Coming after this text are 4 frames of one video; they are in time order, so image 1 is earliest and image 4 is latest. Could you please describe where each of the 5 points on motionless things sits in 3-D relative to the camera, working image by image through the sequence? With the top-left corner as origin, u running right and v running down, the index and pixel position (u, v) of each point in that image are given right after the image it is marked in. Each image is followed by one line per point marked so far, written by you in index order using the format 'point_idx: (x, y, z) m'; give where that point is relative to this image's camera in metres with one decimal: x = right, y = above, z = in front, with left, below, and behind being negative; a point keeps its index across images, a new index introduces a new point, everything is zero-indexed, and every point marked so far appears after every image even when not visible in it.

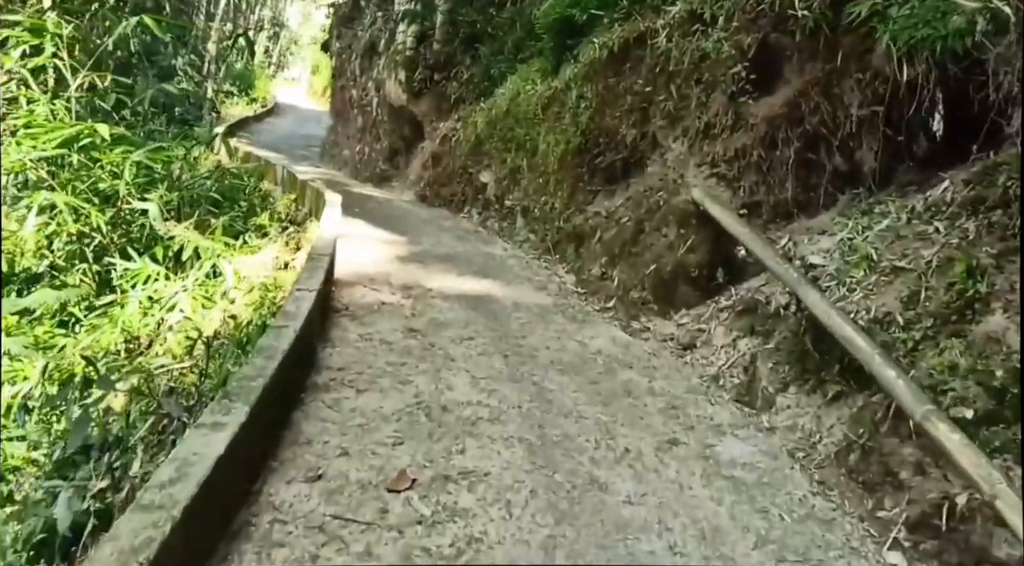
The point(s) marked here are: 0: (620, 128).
0: (+0.7, +1.0, +5.5) m
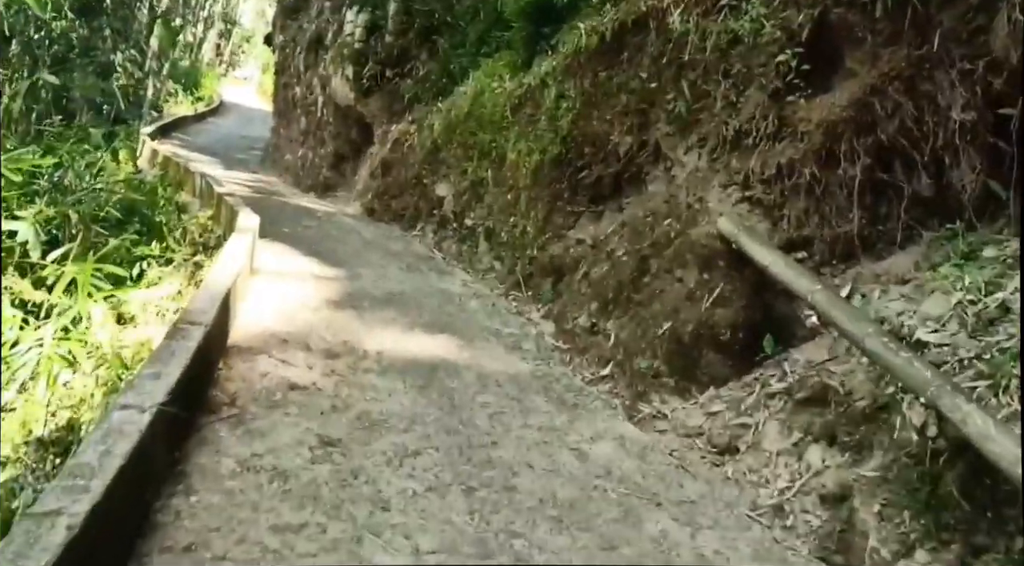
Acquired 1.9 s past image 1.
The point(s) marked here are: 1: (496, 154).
0: (+0.5, +0.8, +4.4) m
1: (-0.1, +0.9, +5.8) m
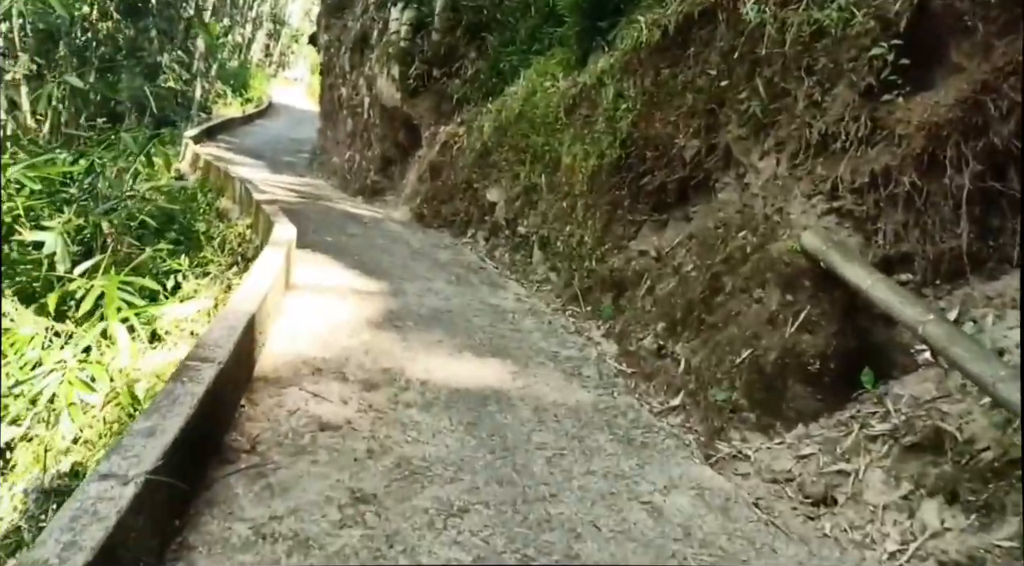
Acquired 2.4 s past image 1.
0: (+0.8, +0.7, +4.0) m
1: (+0.2, +0.8, +5.4) m
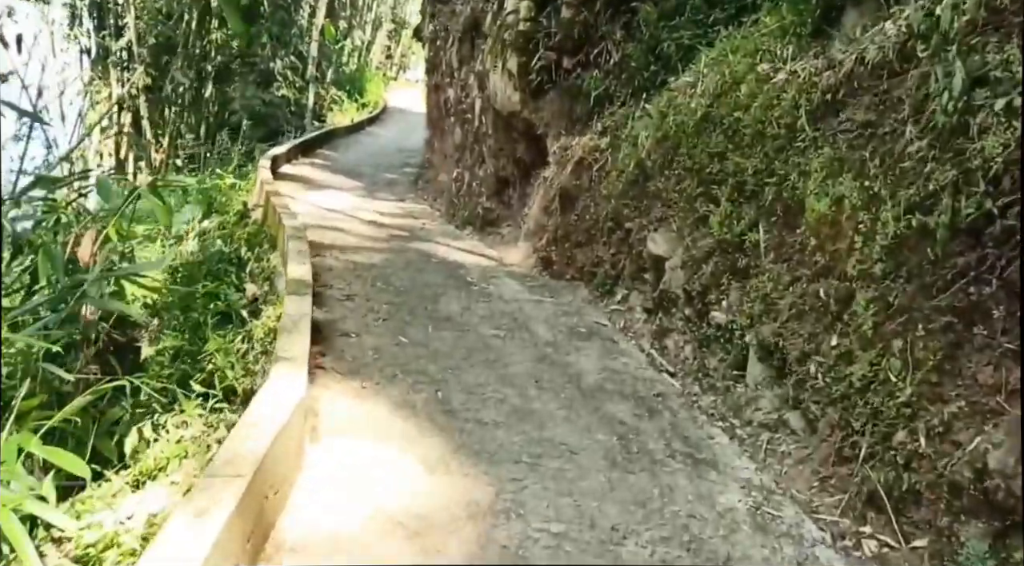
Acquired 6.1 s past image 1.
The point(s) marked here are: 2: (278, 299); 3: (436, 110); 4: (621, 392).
0: (+1.3, +0.2, +1.6) m
1: (+1.0, +0.3, +3.1) m
2: (-1.1, -0.1, +4.2) m
3: (-0.9, +2.0, +9.9) m
4: (+0.4, -0.4, +3.2) m
